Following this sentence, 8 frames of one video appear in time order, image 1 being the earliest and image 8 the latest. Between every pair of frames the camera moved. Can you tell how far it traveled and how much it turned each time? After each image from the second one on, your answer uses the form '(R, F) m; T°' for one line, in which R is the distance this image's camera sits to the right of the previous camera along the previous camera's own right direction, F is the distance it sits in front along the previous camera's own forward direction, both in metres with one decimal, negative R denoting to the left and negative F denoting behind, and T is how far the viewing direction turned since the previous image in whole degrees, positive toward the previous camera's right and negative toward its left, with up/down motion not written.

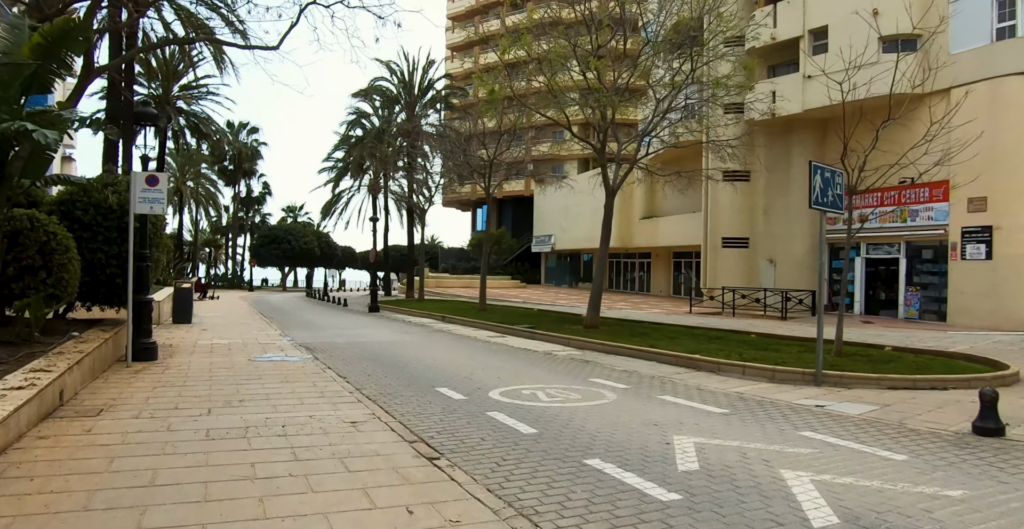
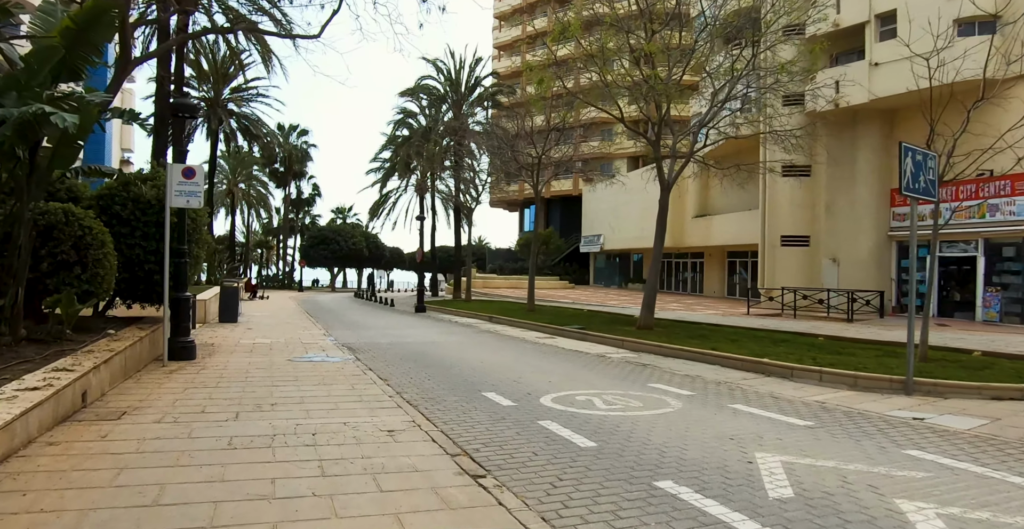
(-0.1, +0.8) m; -5°
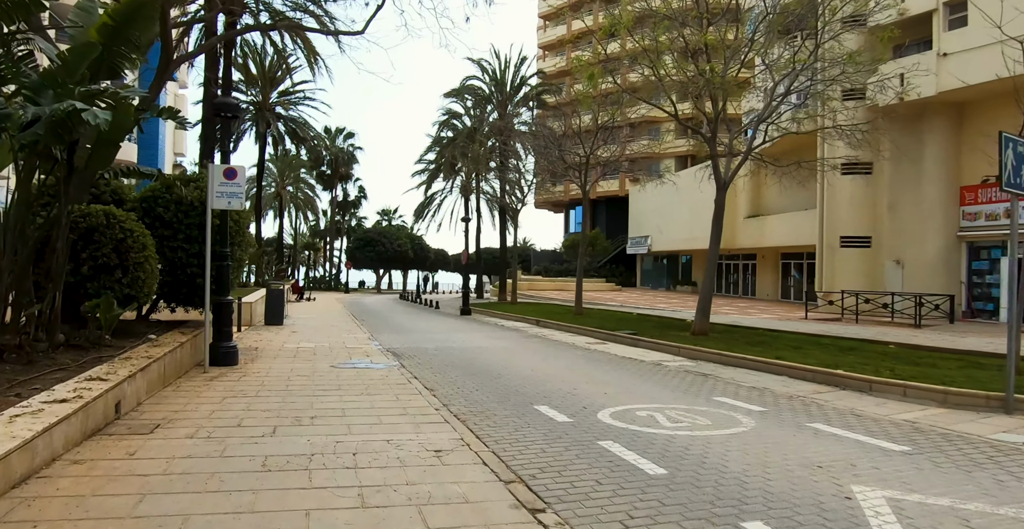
(-0.1, +0.6) m; -4°
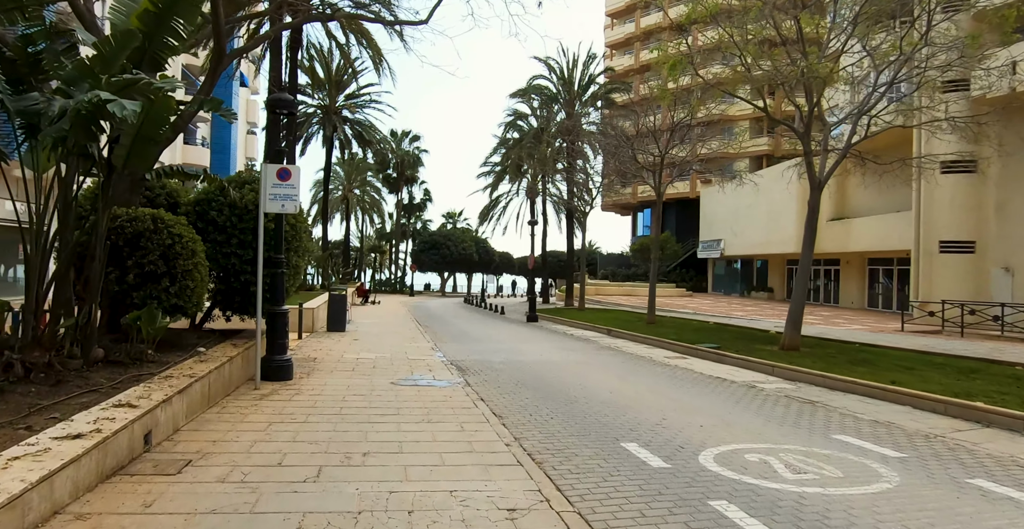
(-0.2, +1.1) m; -6°
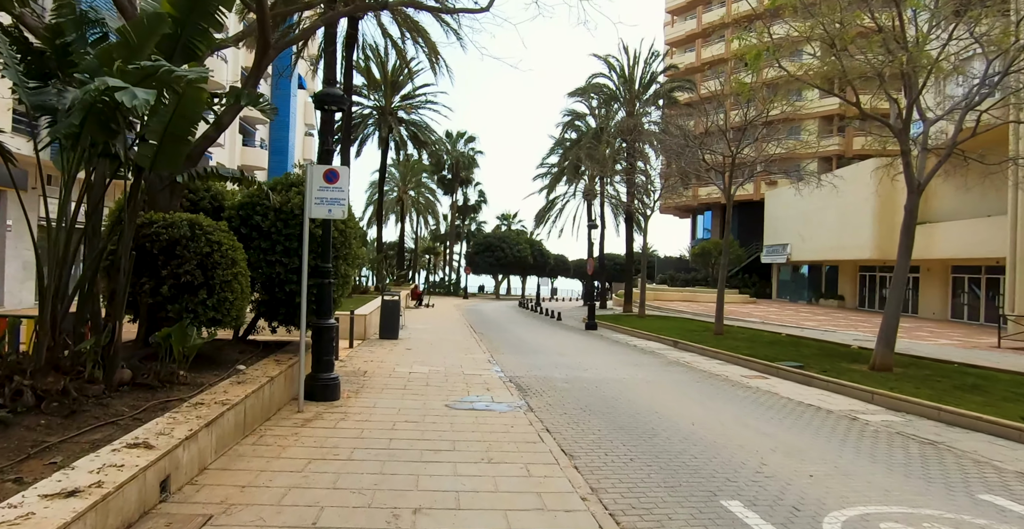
(-0.2, +1.0) m; -5°
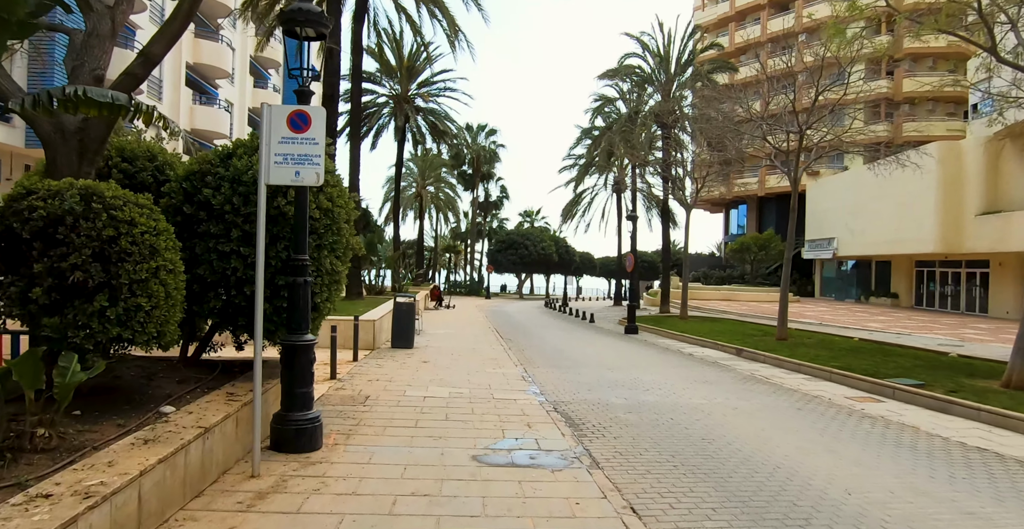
(-0.3, +2.6) m; -2°
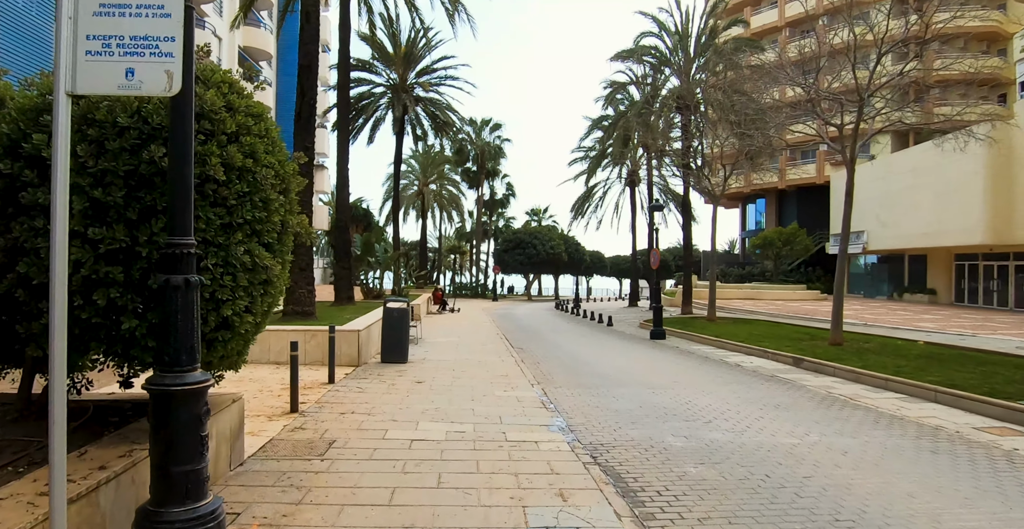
(-0.1, +2.4) m; -1°
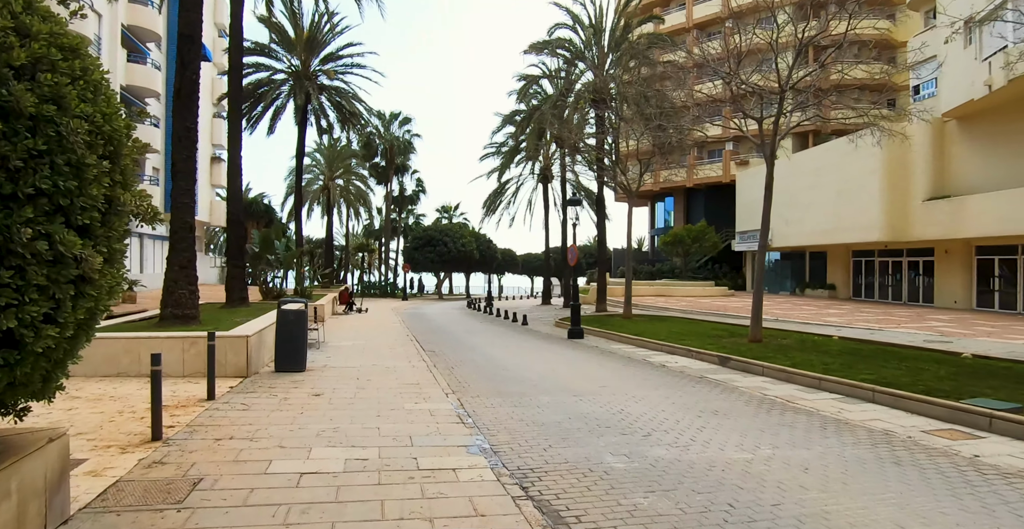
(0.0, +1.2) m; +8°
